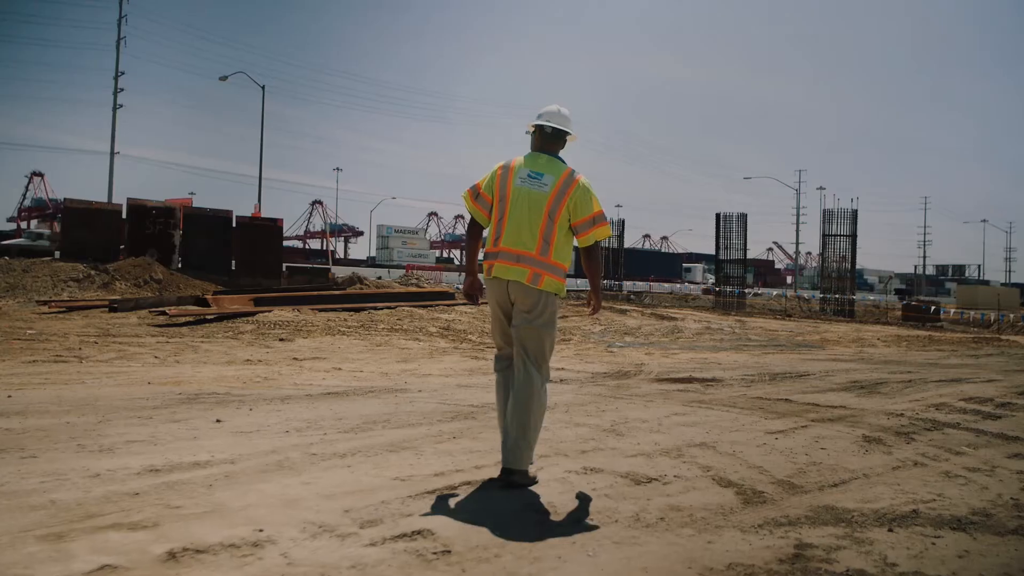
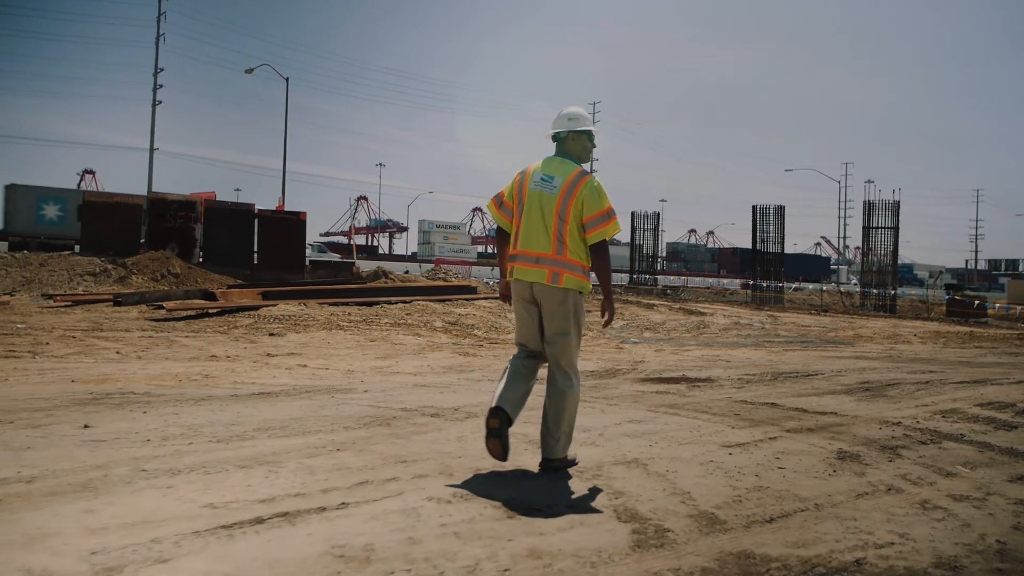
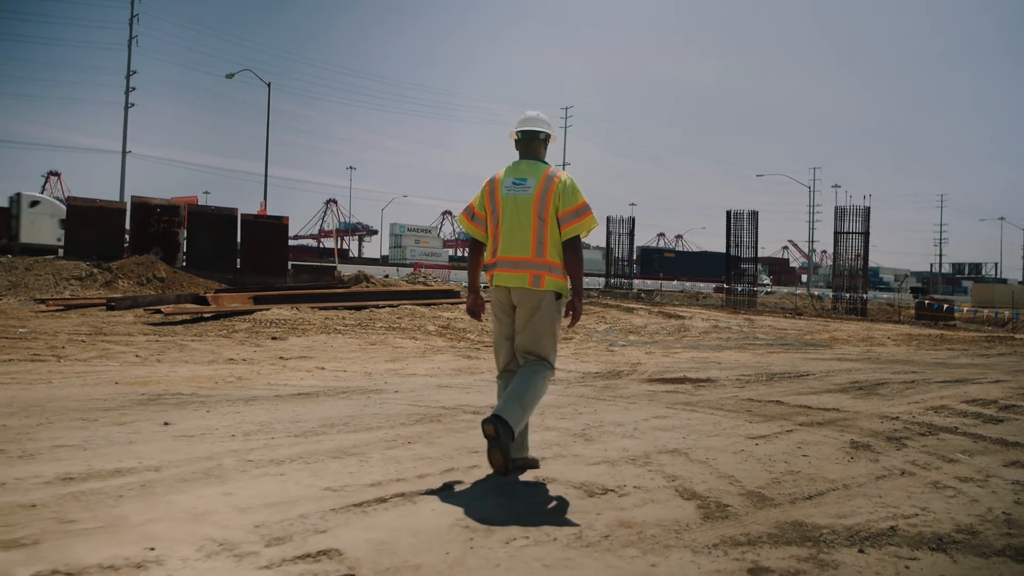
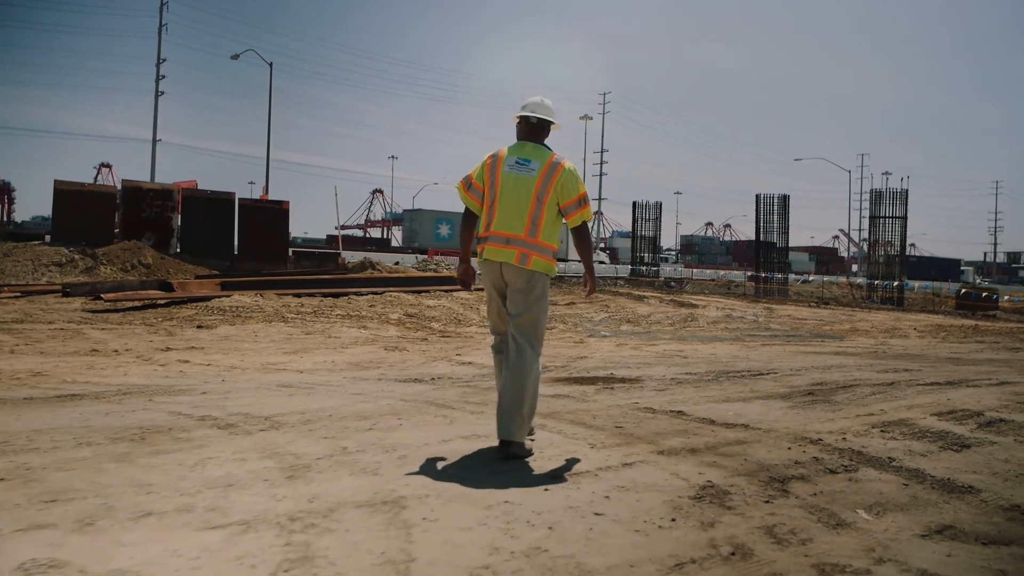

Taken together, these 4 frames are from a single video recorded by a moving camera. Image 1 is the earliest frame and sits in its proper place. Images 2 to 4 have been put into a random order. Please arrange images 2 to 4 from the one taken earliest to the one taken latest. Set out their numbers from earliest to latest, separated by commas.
3, 2, 4
